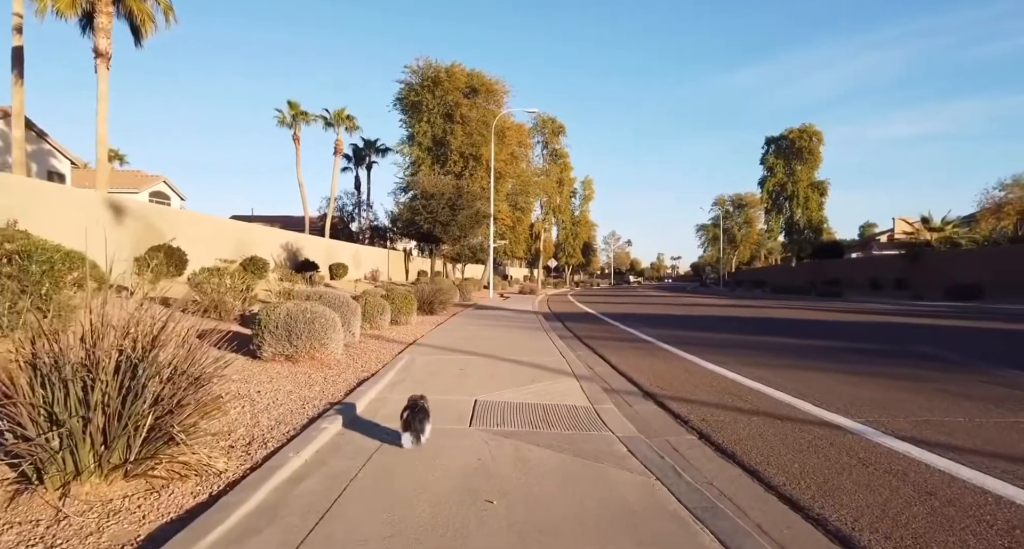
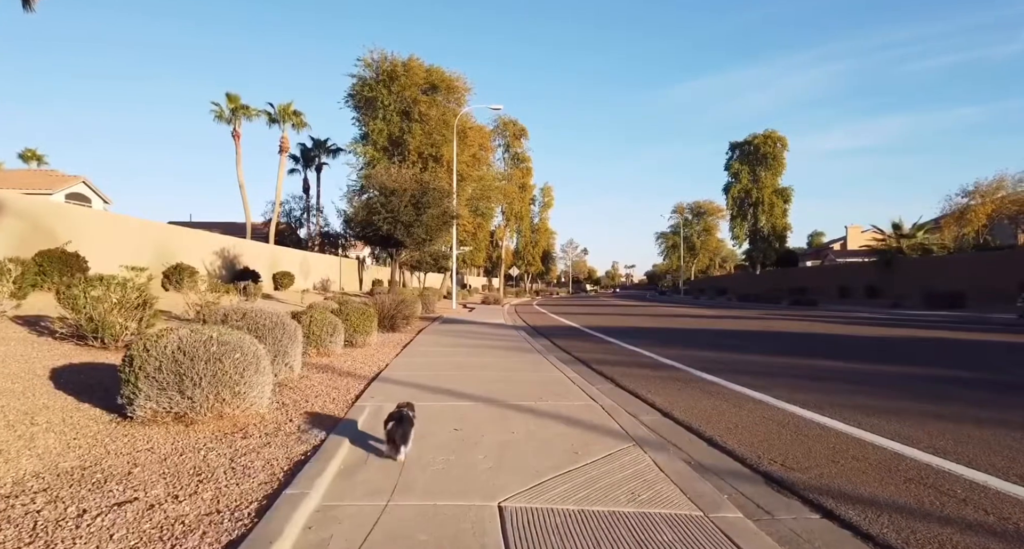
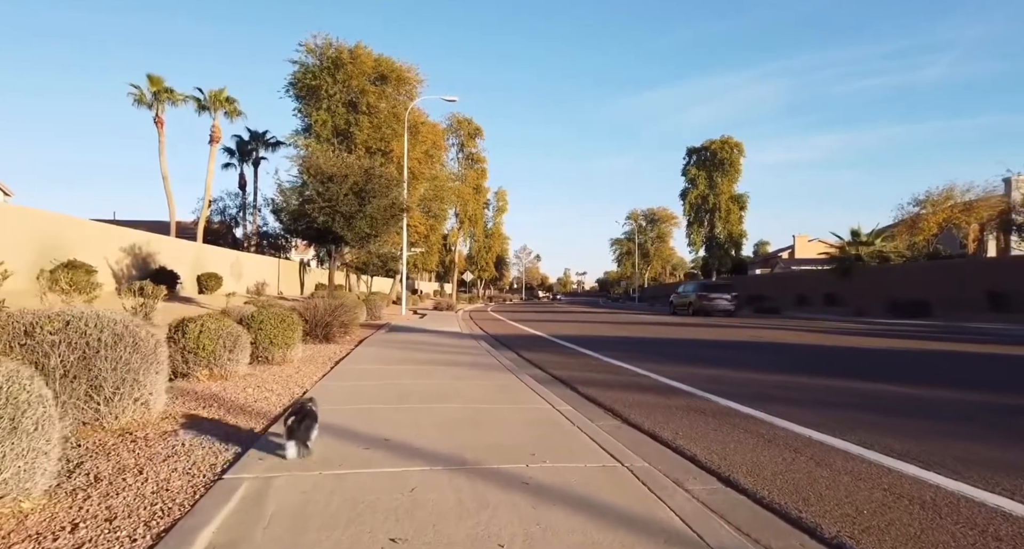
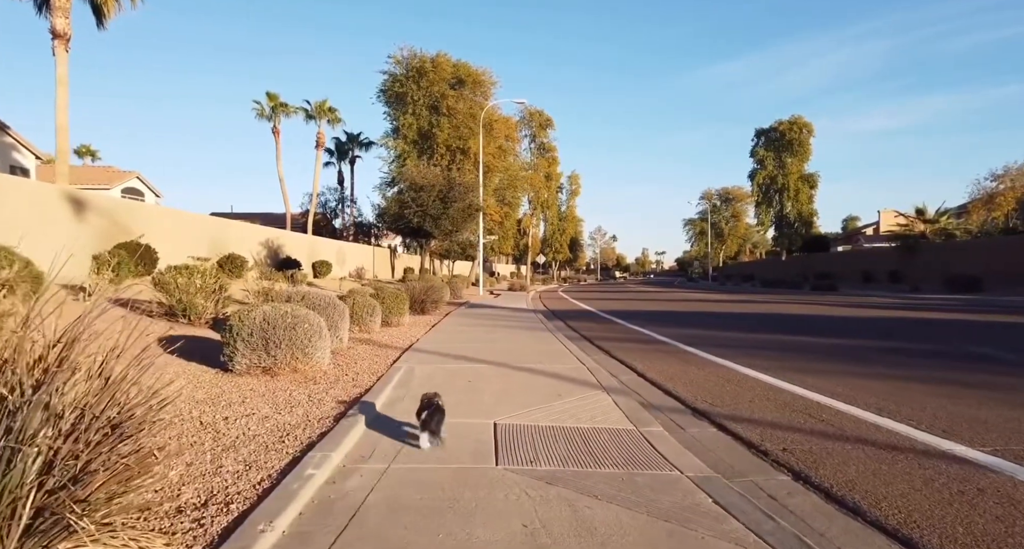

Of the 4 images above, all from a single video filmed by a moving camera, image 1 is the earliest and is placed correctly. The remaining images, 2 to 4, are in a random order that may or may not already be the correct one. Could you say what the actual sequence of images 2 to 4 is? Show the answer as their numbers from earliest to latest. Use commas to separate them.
4, 2, 3
